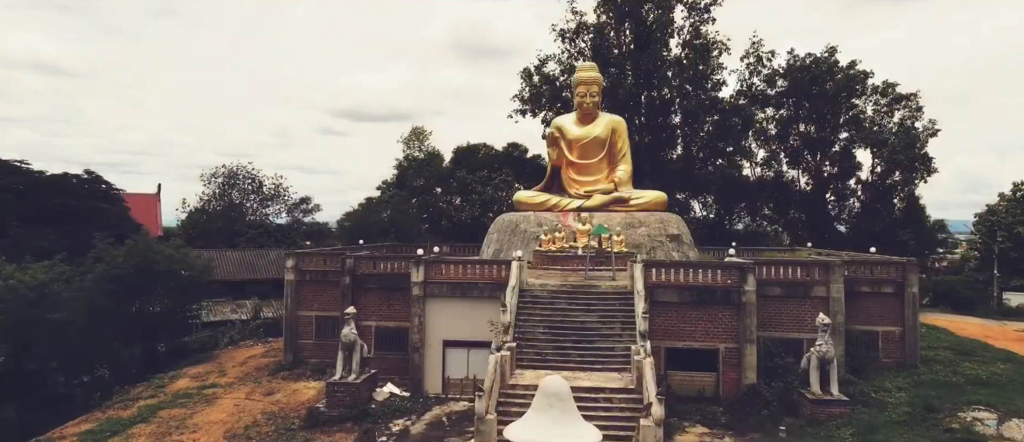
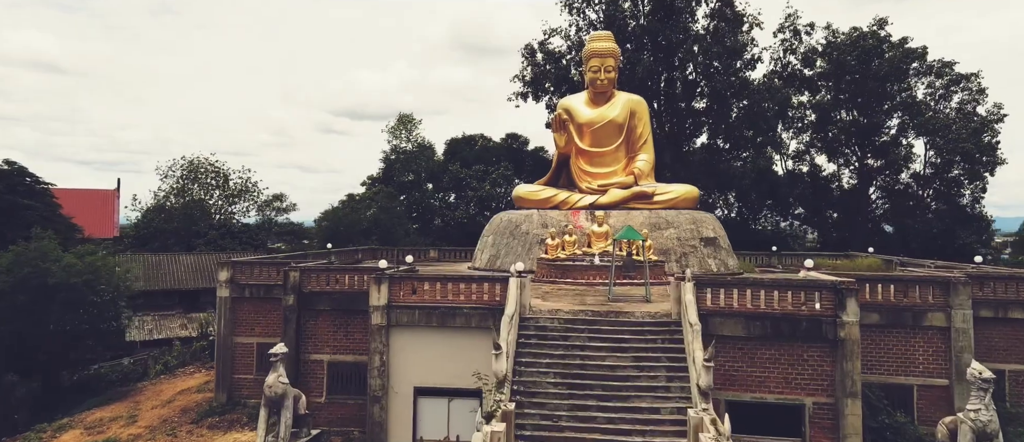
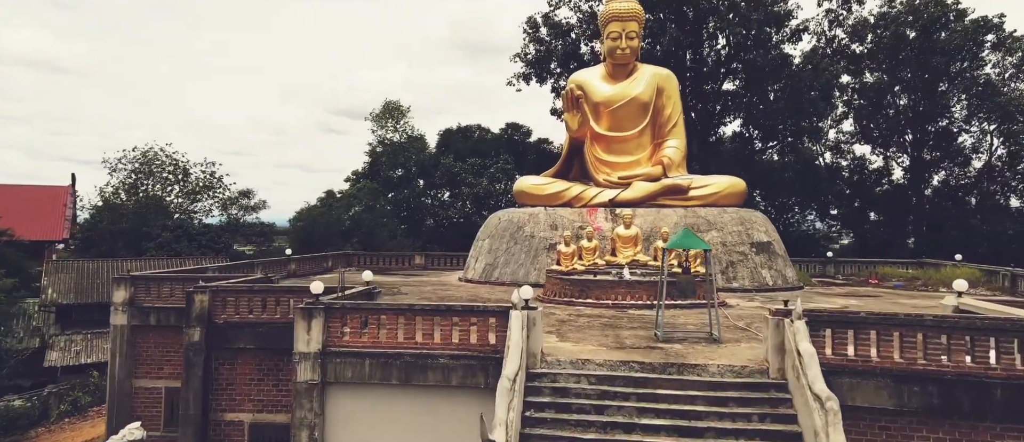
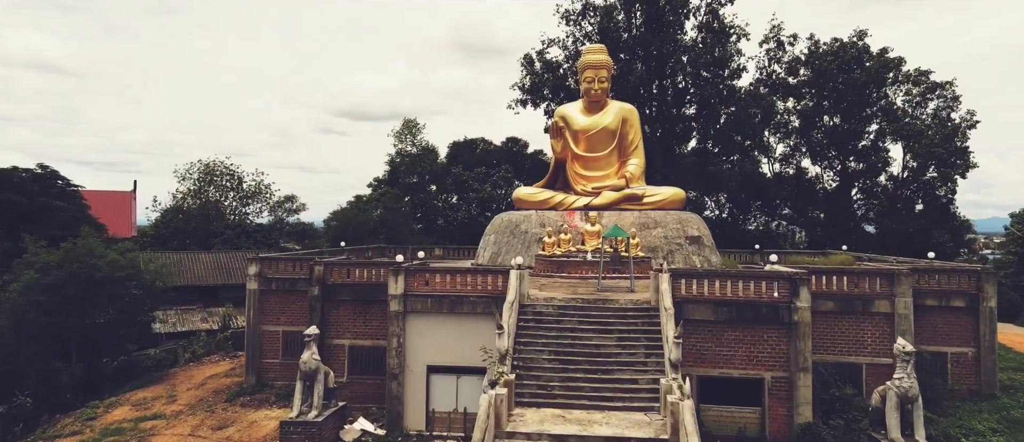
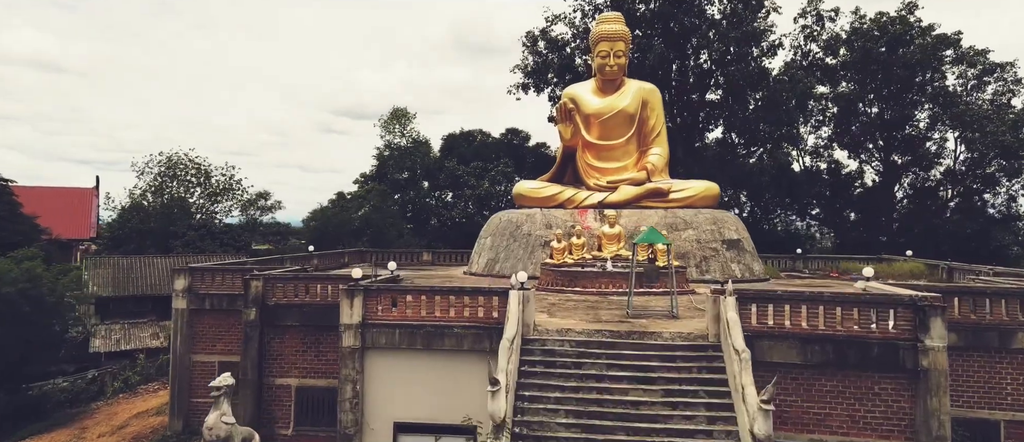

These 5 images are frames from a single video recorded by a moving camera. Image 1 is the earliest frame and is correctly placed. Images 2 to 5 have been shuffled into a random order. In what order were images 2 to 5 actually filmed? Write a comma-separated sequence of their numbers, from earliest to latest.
4, 2, 5, 3
